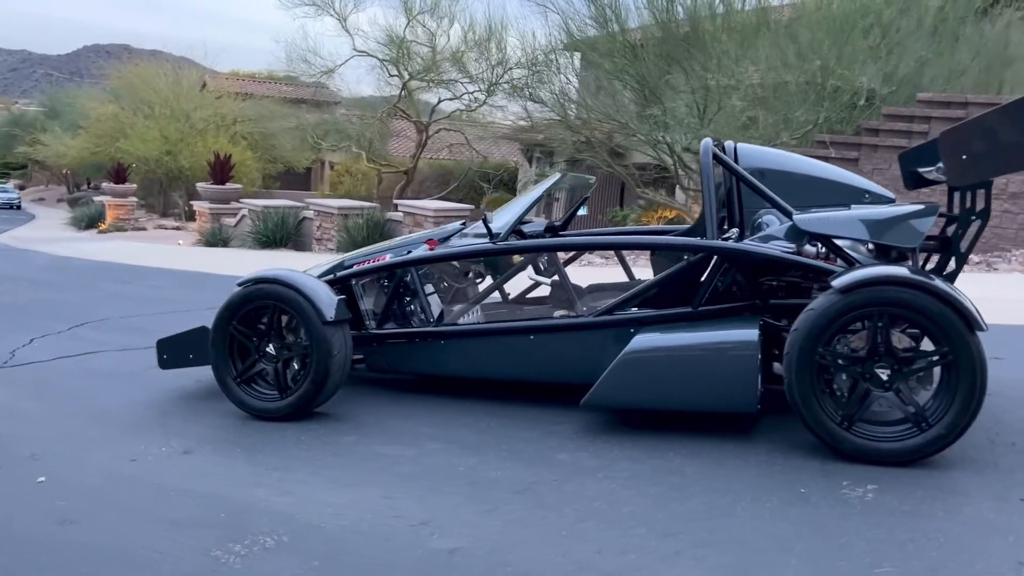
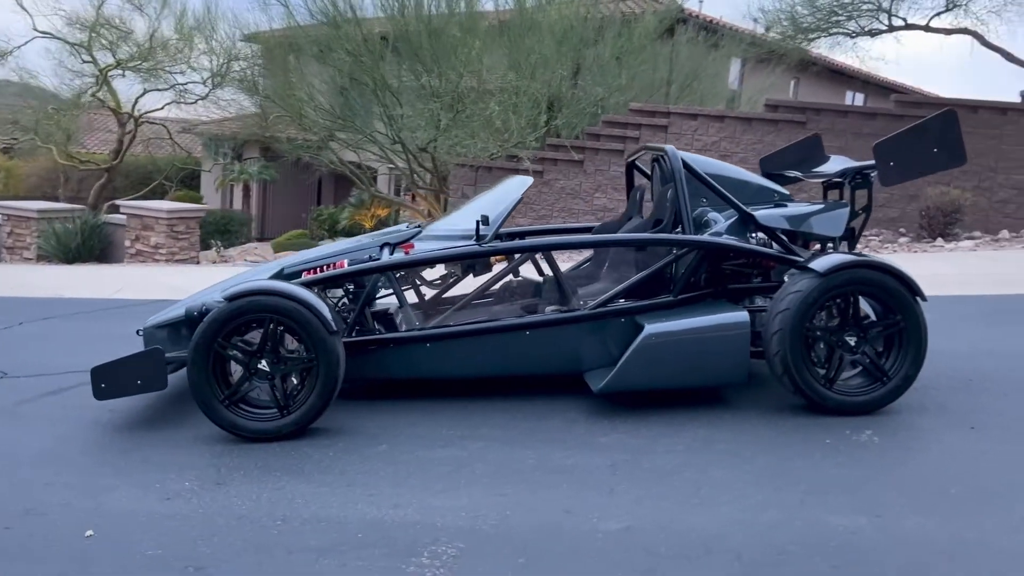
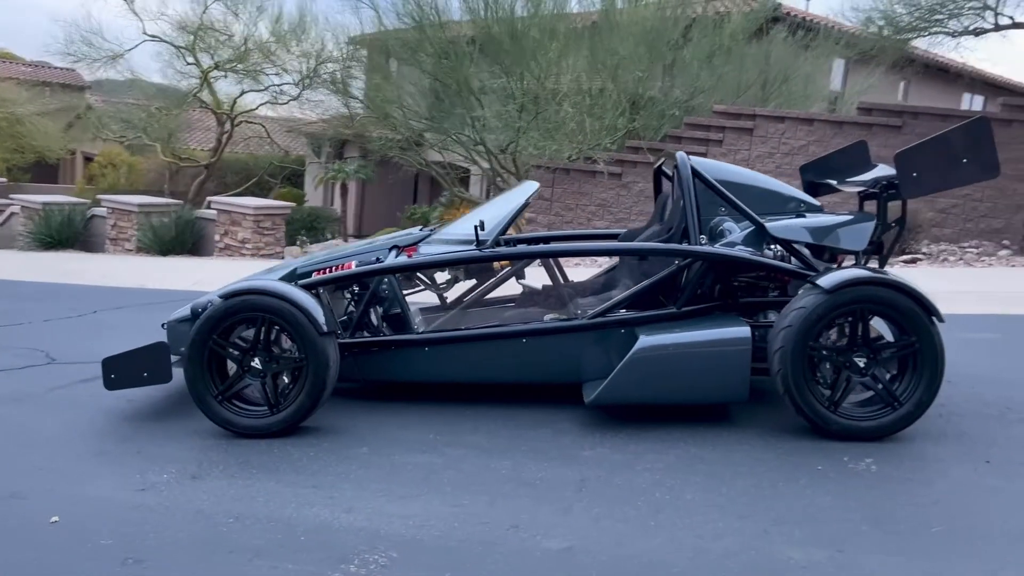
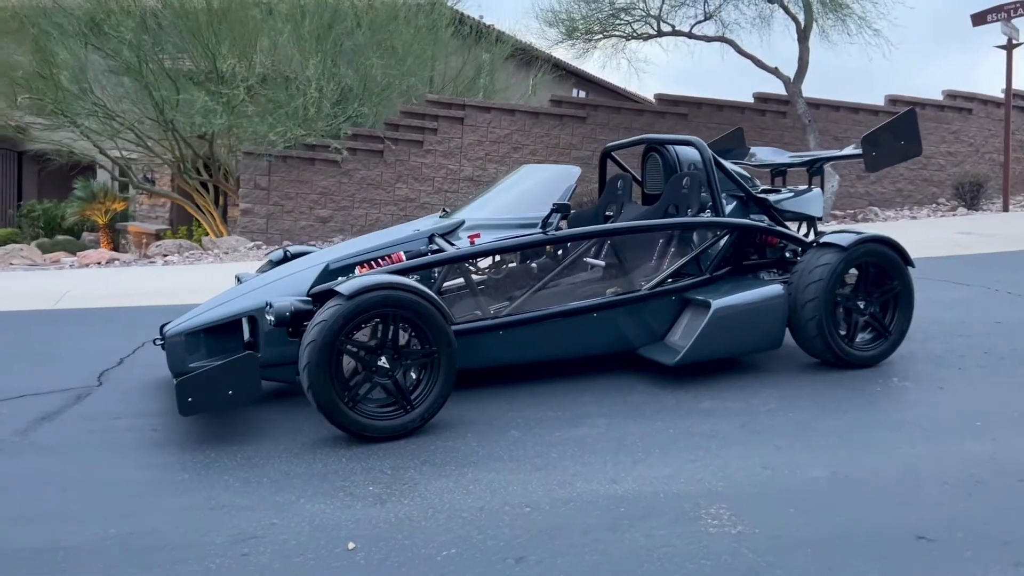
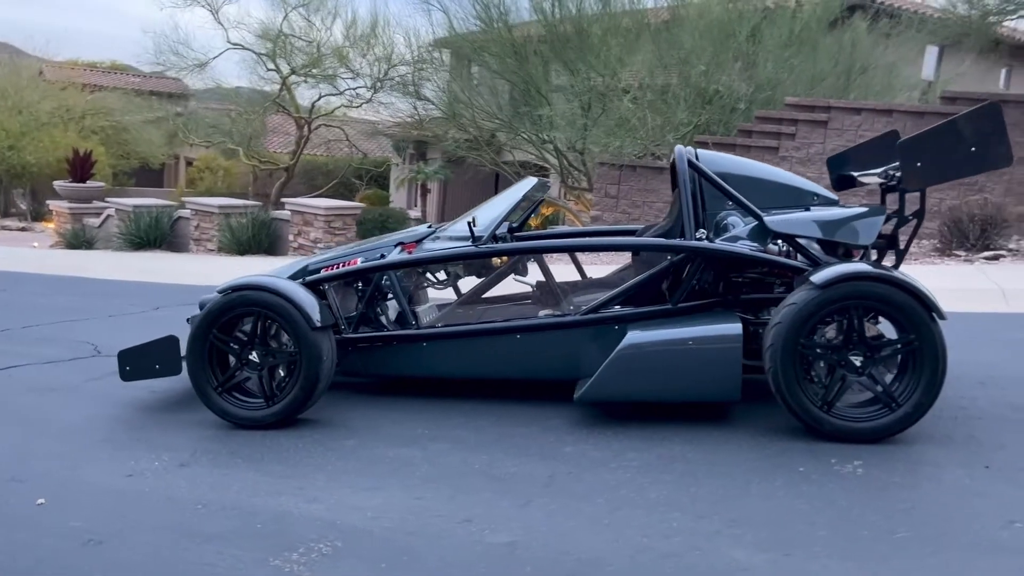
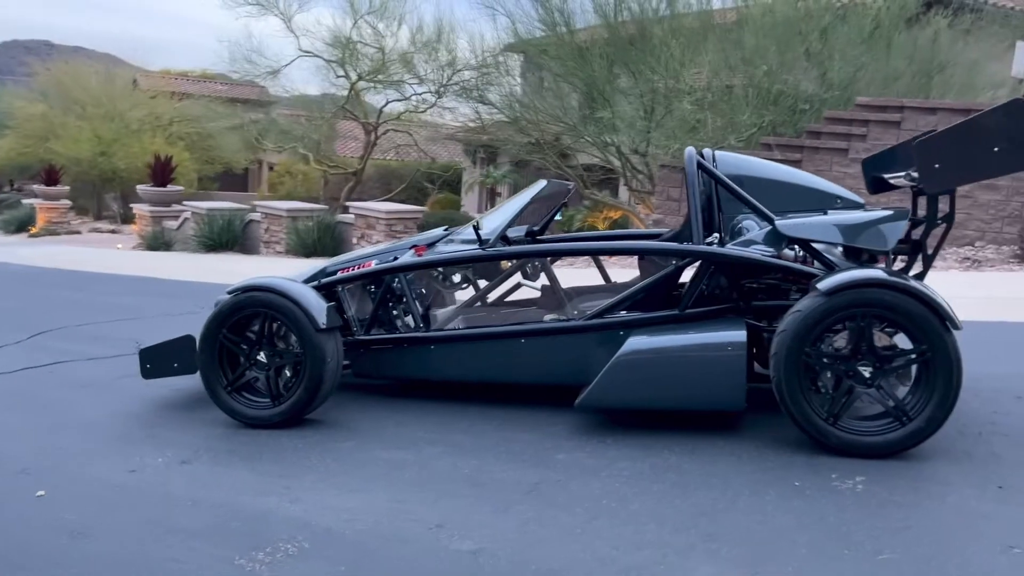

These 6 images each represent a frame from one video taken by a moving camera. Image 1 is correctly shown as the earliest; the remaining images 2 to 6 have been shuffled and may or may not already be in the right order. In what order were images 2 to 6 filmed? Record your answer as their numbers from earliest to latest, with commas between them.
6, 5, 3, 2, 4
